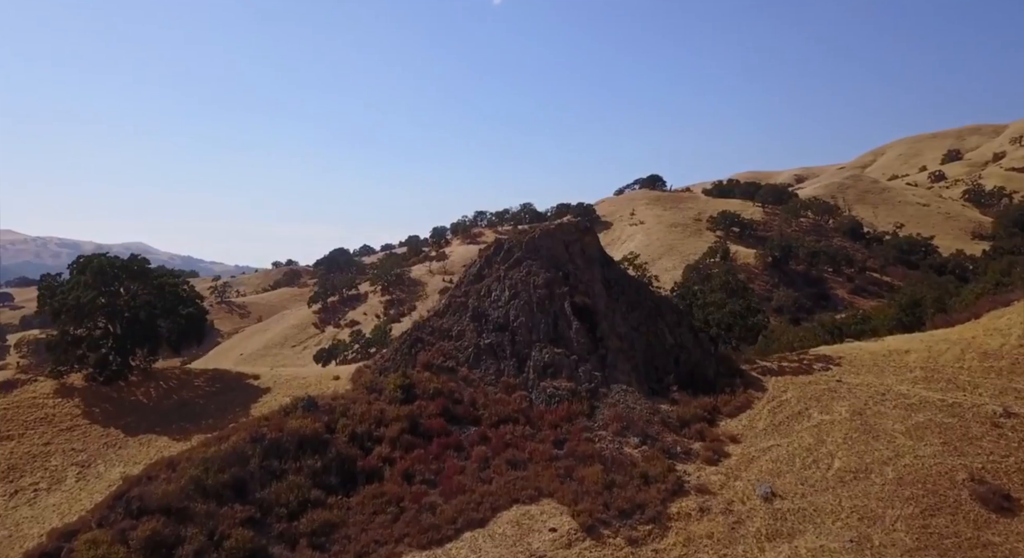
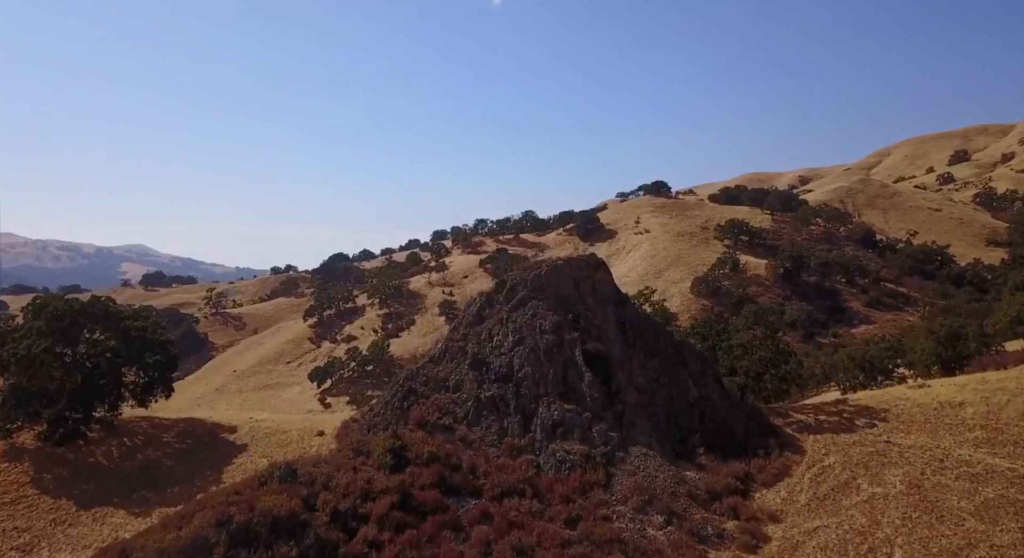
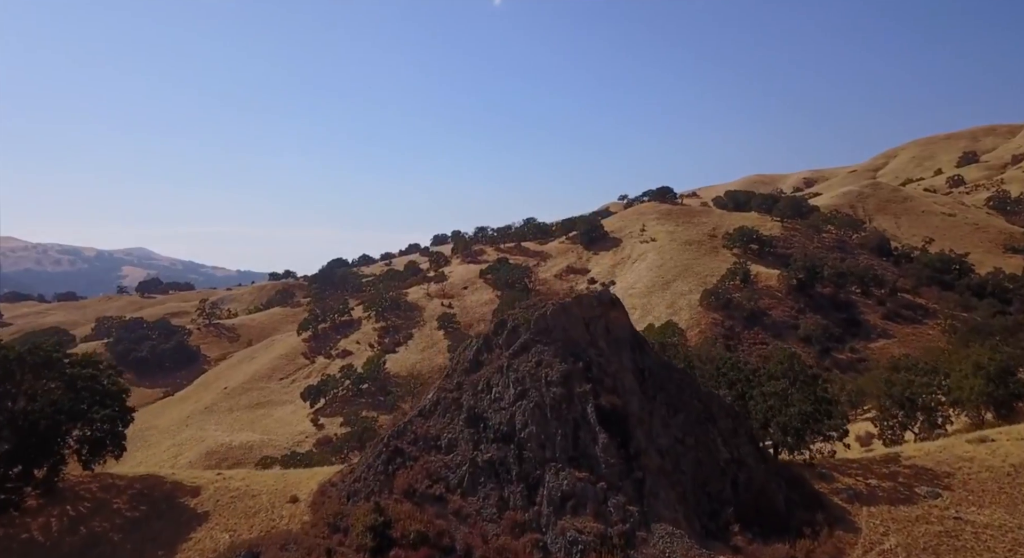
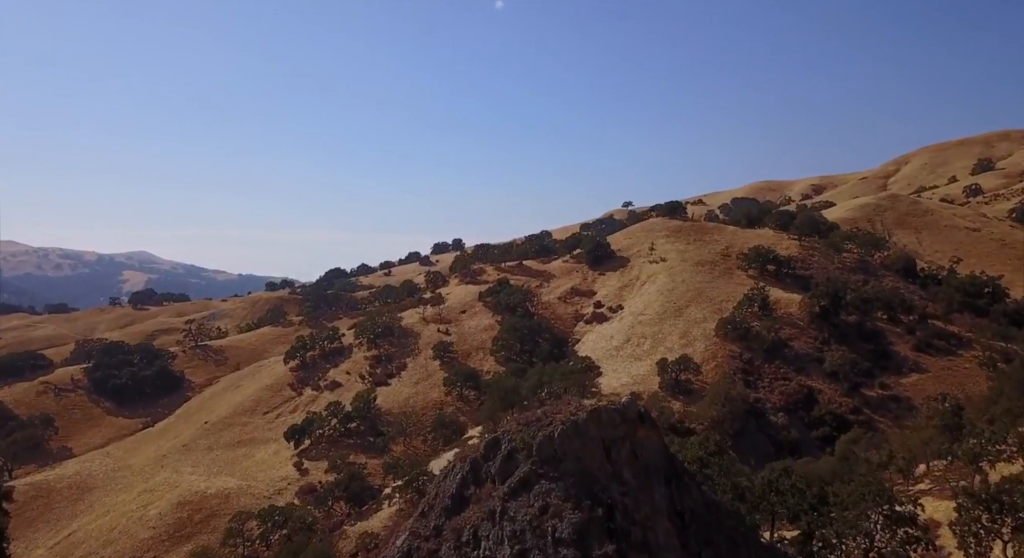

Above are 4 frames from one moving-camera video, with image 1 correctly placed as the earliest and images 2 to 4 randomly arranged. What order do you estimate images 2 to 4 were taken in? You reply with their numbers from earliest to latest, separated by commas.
2, 3, 4
